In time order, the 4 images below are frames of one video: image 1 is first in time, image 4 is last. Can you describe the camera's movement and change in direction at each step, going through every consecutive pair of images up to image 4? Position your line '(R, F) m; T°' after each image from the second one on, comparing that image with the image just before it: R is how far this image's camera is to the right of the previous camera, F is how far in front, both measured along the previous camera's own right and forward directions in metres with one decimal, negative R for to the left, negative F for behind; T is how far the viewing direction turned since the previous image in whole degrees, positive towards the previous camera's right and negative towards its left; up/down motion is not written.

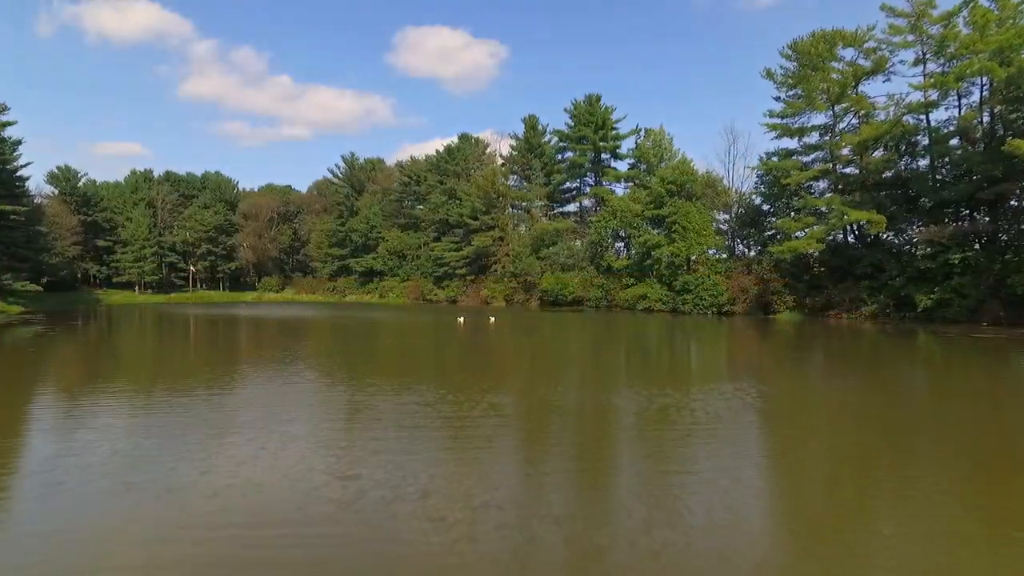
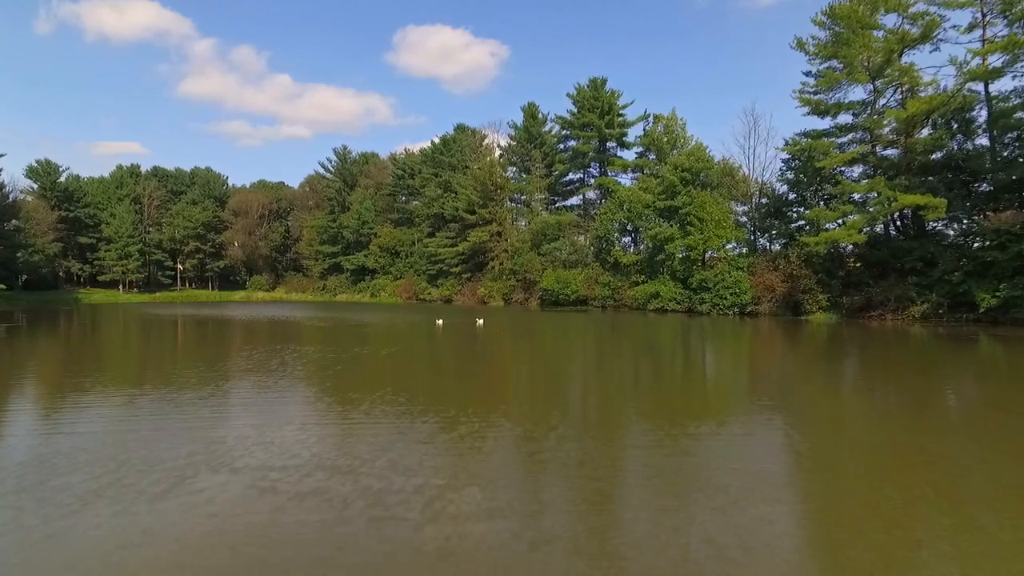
(0.0, +1.7) m; 0°
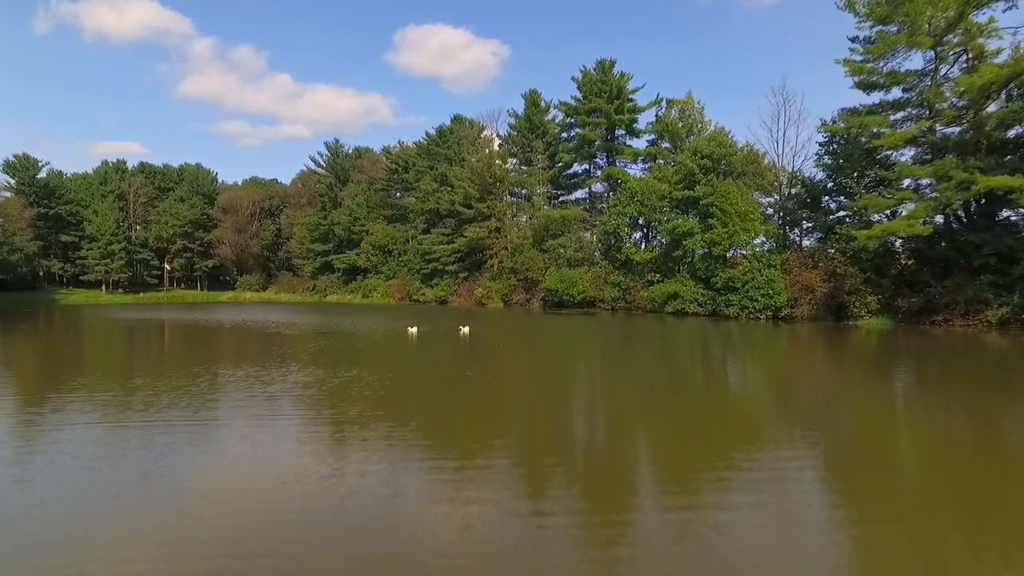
(0.0, +1.8) m; 0°
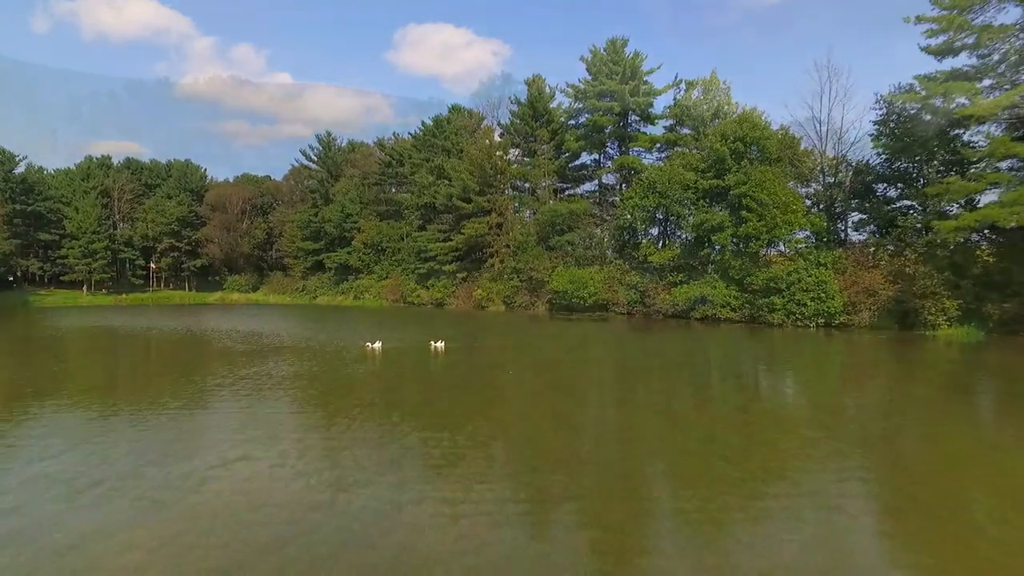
(0.0, +1.9) m; 0°
